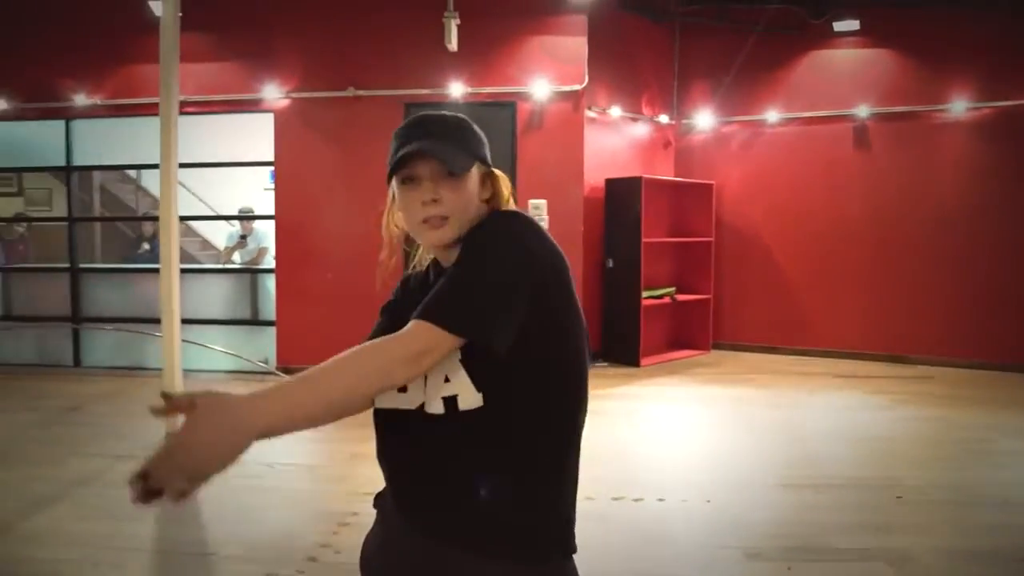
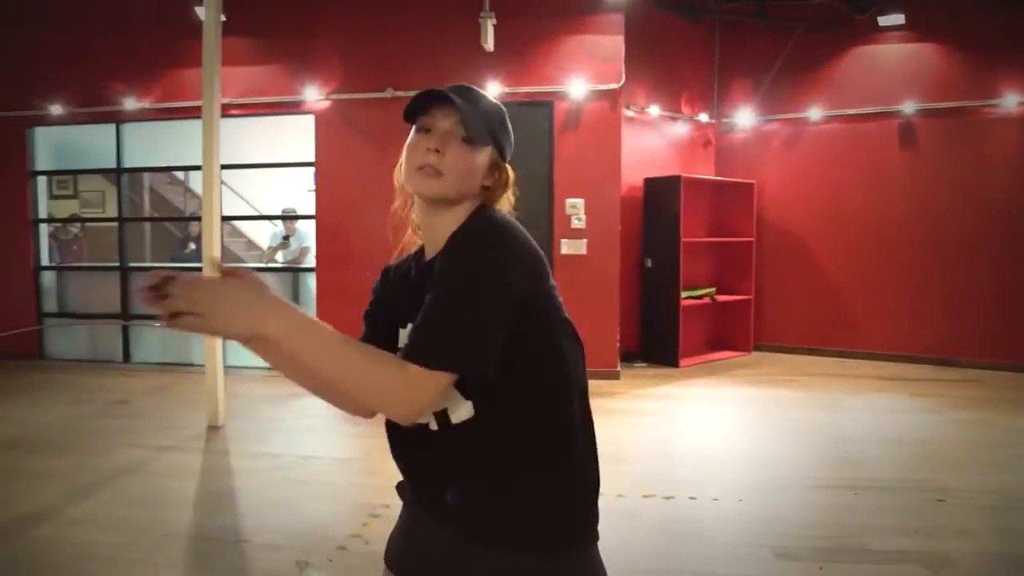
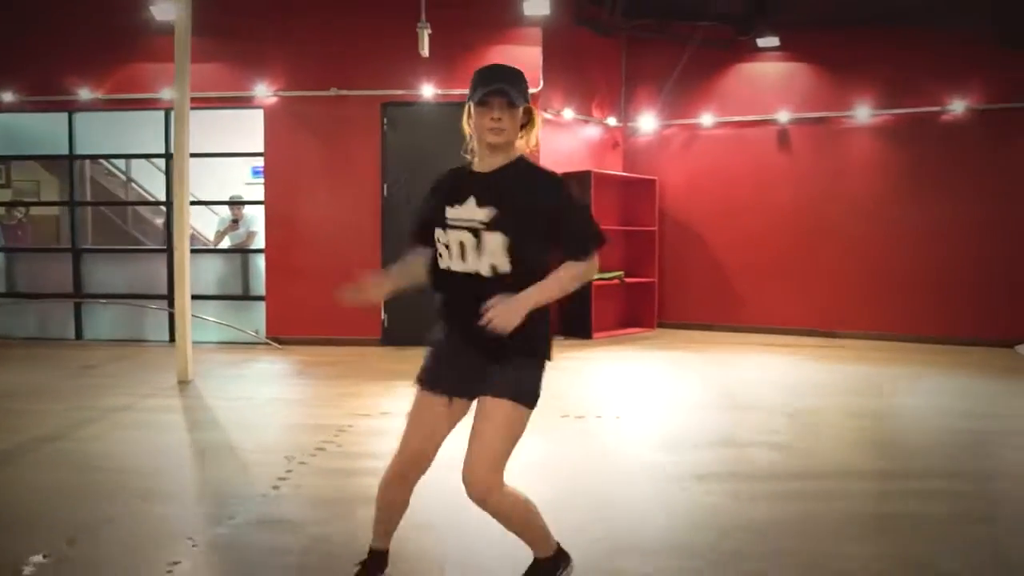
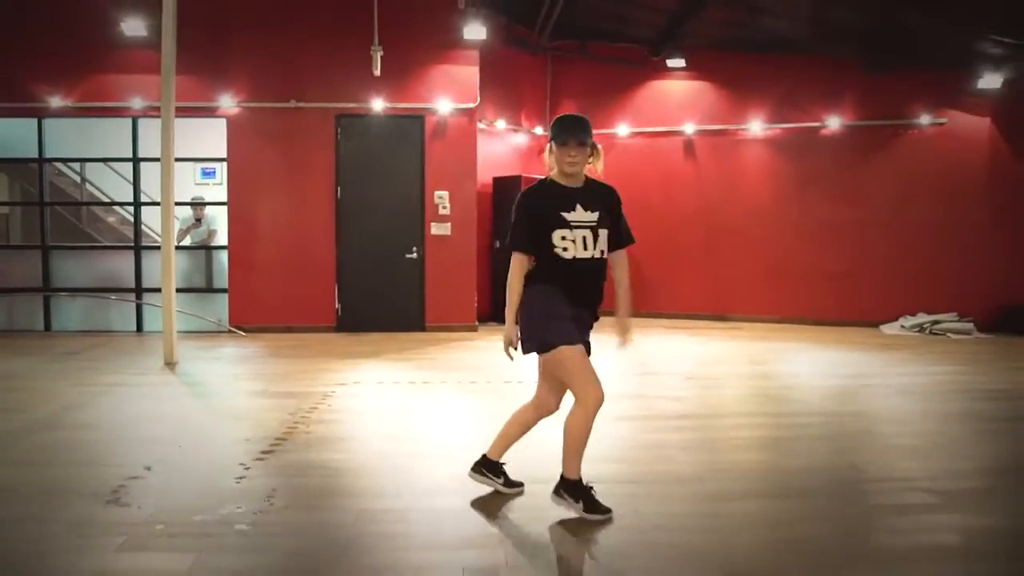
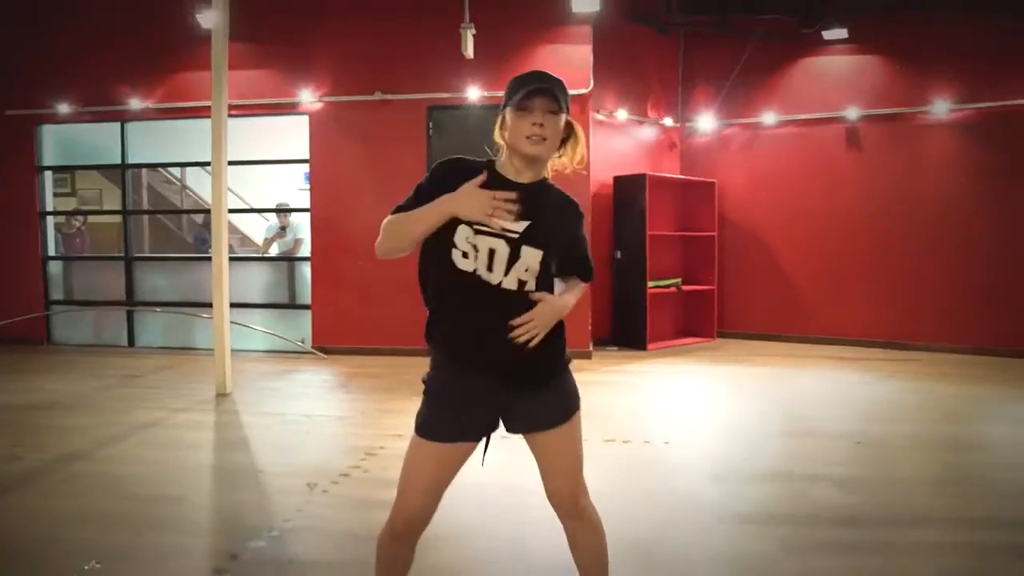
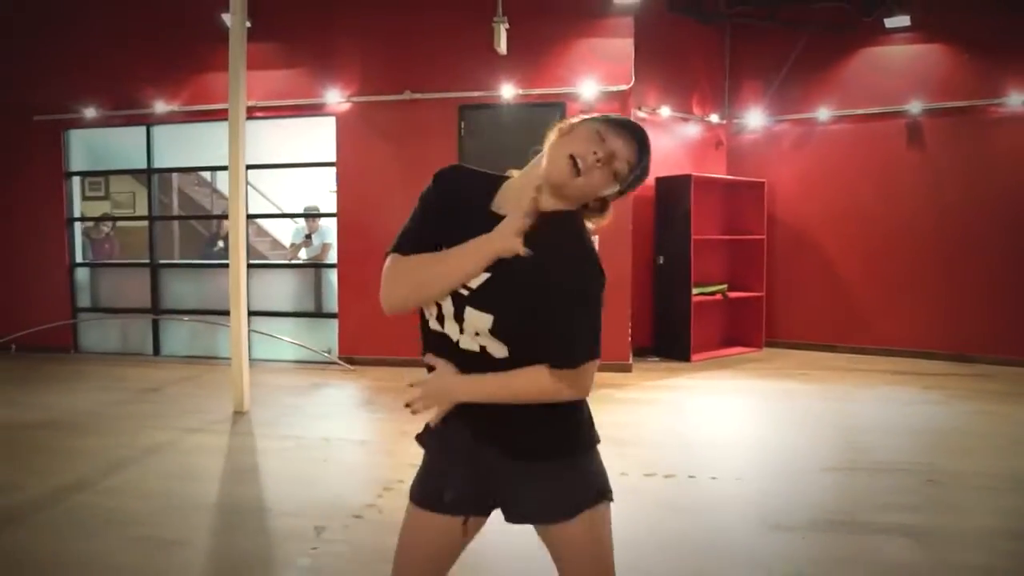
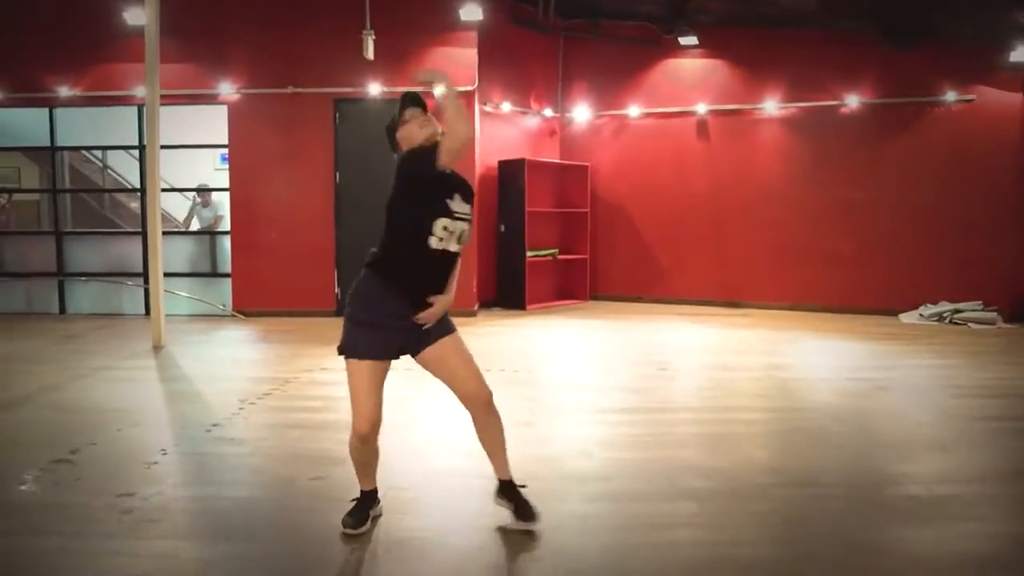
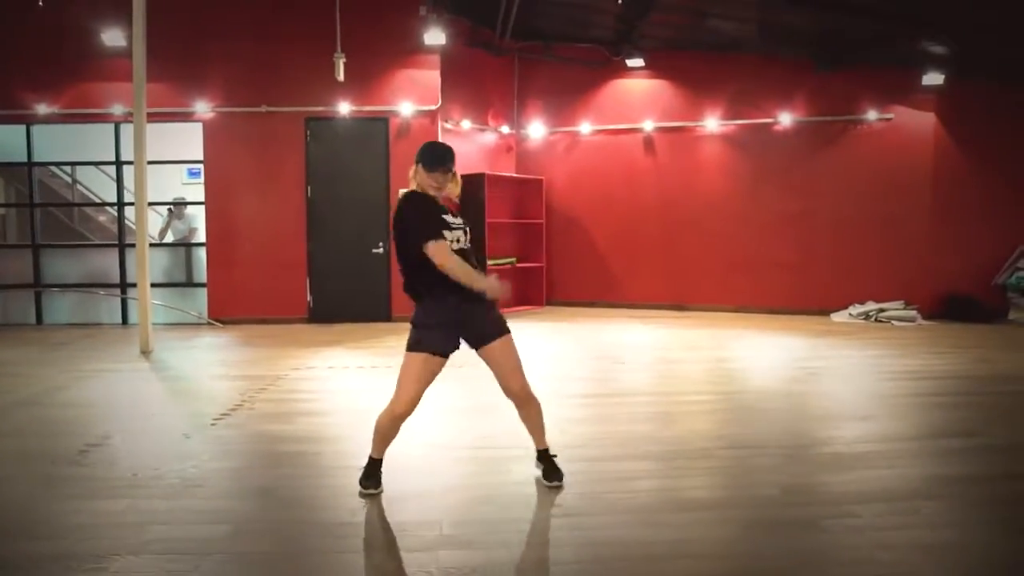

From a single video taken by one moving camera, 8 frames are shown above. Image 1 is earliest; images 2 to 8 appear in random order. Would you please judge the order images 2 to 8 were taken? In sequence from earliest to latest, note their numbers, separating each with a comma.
2, 6, 5, 3, 4, 8, 7
